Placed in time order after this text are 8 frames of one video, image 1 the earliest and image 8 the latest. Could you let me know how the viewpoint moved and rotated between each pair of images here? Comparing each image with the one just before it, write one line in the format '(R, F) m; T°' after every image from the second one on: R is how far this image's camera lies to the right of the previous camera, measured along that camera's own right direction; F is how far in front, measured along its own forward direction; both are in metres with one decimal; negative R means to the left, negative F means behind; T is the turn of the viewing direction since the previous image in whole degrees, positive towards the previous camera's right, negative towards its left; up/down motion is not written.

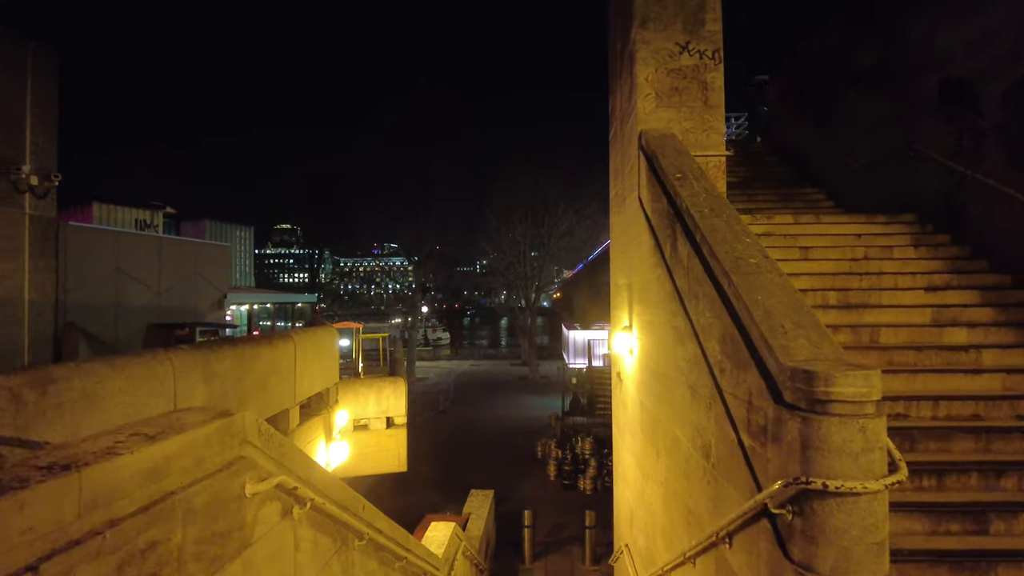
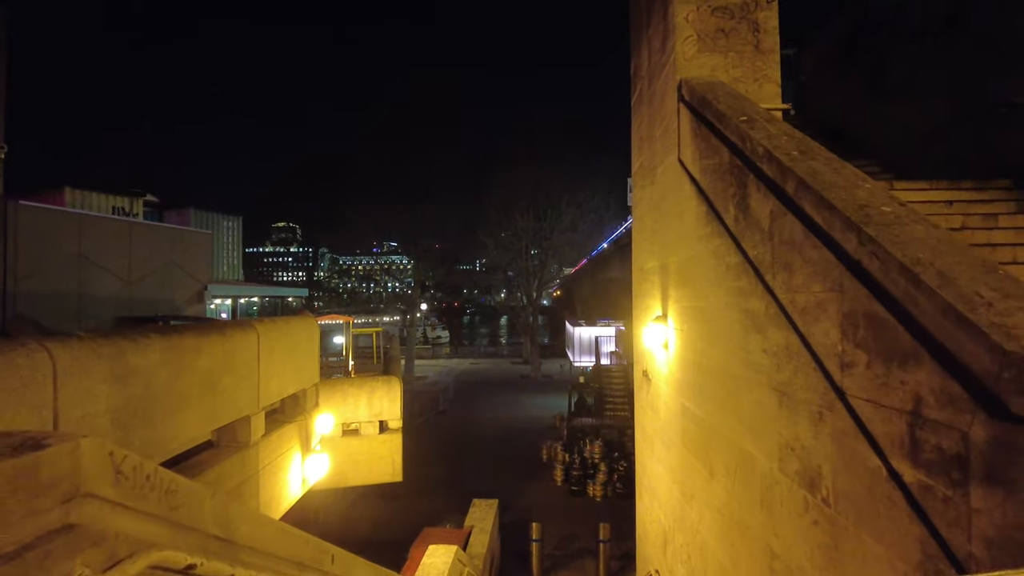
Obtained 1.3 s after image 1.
(-0.1, +1.1) m; 0°
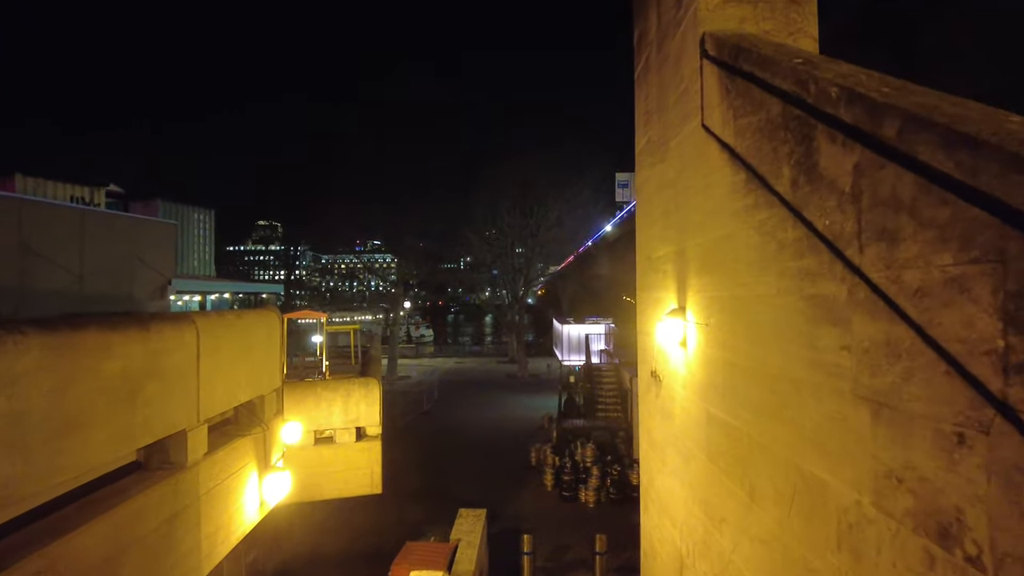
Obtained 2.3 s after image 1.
(-0.1, +0.8) m; +1°
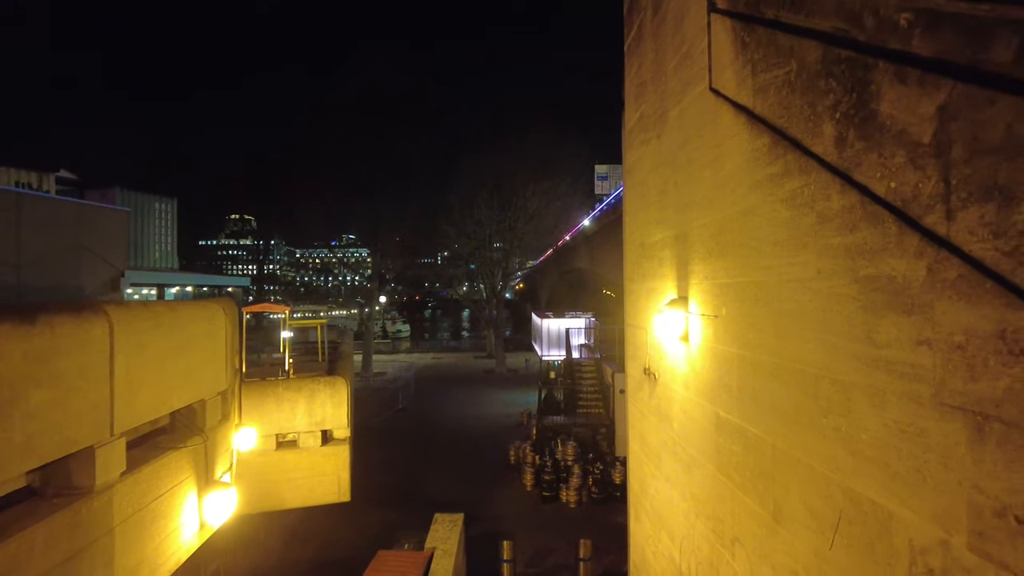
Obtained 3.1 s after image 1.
(0.0, +0.6) m; +2°
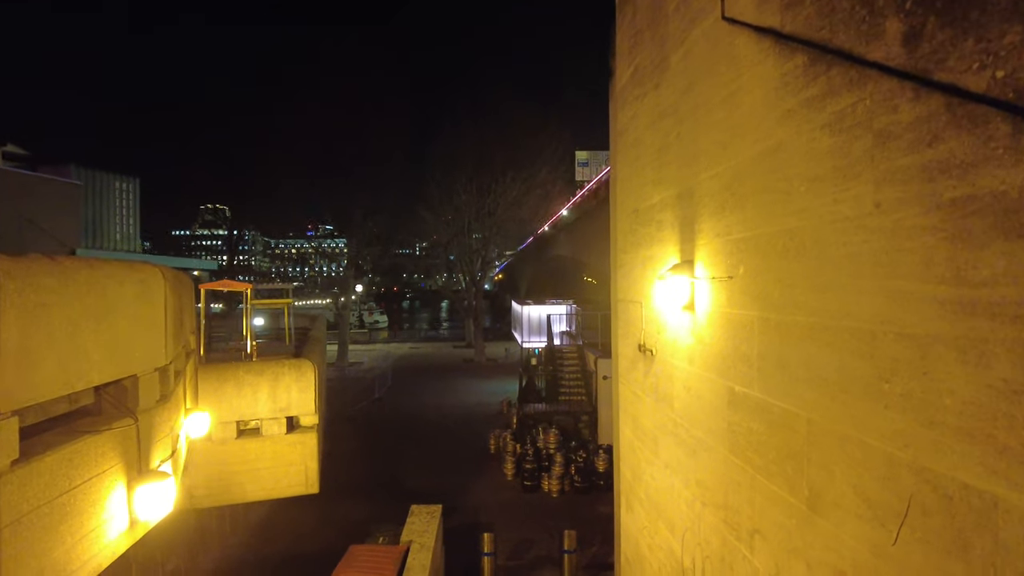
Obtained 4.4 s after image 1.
(0.0, +0.6) m; +2°
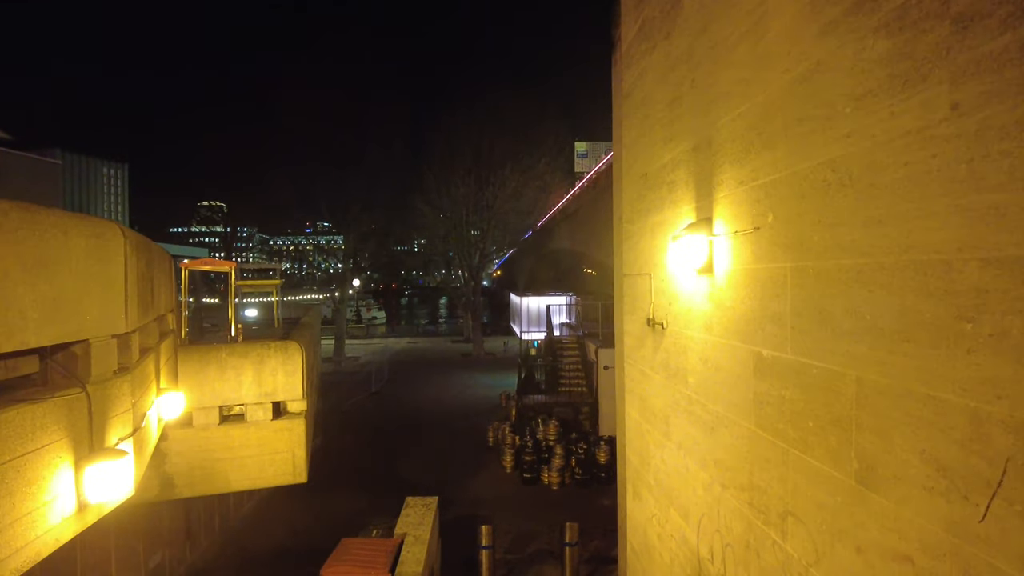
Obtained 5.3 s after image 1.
(0.0, +0.4) m; 0°
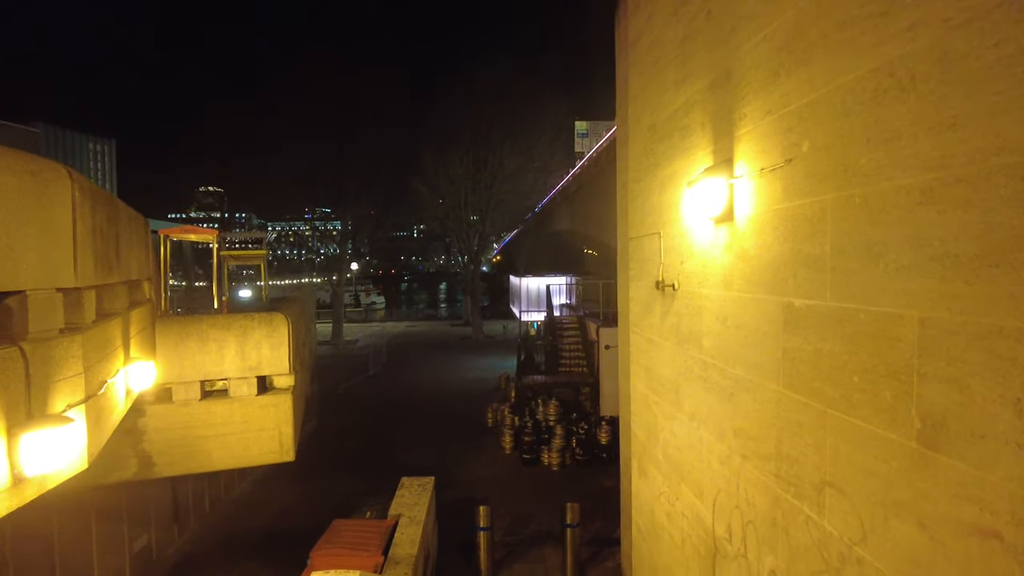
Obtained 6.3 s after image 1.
(0.0, +0.4) m; 0°
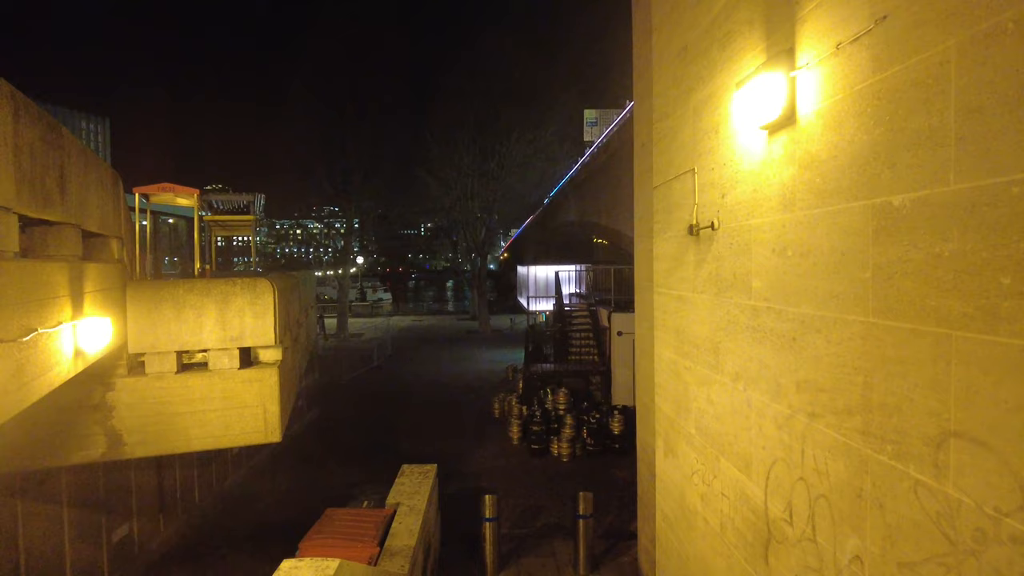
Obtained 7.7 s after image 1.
(0.0, +0.7) m; -1°
